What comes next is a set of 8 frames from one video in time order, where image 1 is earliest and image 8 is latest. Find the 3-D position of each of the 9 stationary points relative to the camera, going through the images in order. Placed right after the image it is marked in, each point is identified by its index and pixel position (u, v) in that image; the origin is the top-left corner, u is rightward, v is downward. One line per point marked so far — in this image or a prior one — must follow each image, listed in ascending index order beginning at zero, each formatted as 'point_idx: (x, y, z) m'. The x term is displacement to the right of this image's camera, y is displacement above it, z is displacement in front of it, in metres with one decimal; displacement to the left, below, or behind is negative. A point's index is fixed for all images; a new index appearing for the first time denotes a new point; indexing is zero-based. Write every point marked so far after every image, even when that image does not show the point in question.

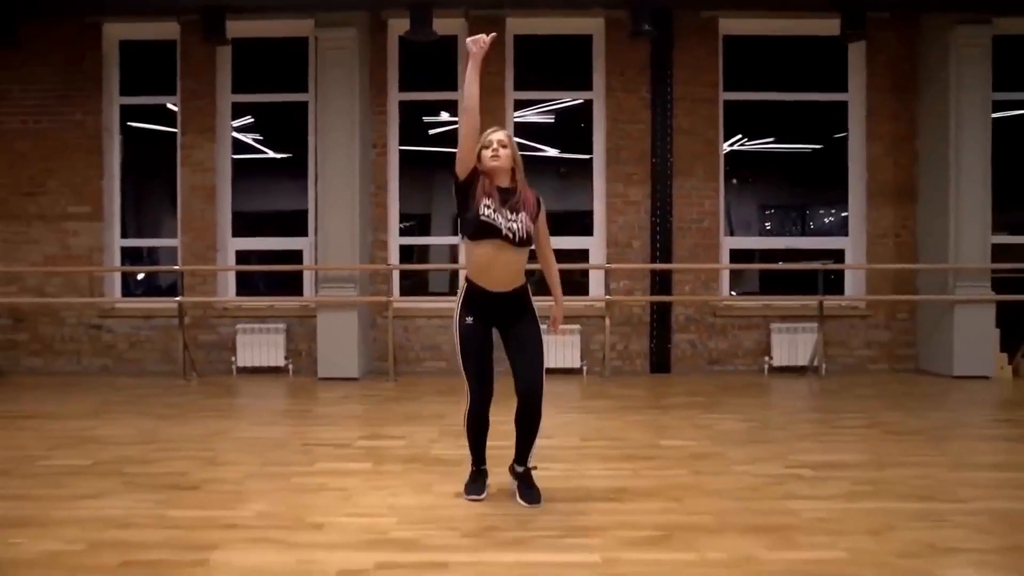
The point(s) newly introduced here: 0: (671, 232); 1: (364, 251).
0: (+1.4, +0.5, +7.0) m
1: (-1.3, +0.3, +7.0) m
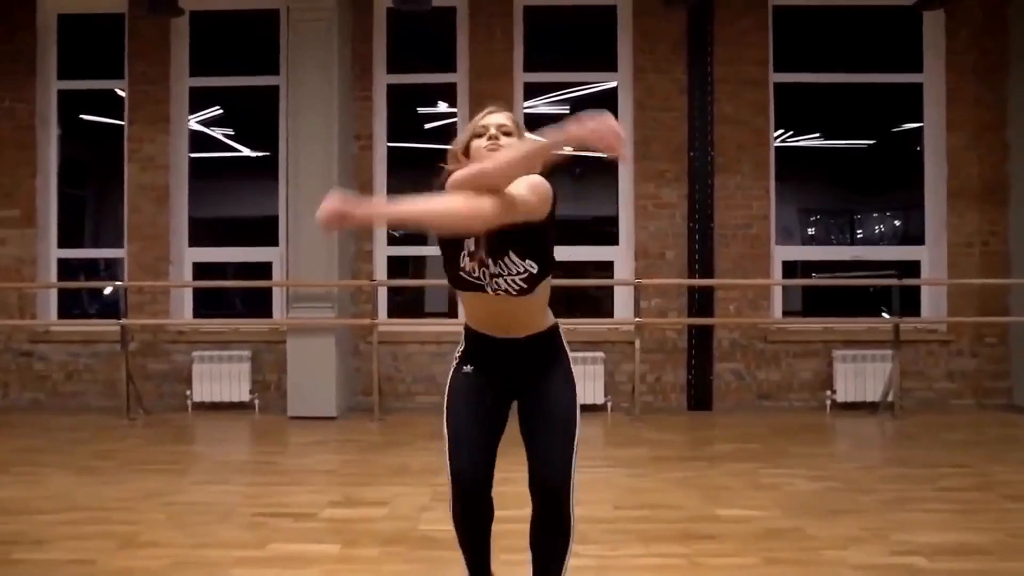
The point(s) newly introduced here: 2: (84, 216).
0: (+1.5, +0.4, +5.9) m
1: (-1.3, +0.2, +5.8) m
2: (-3.3, +0.6, +6.2) m
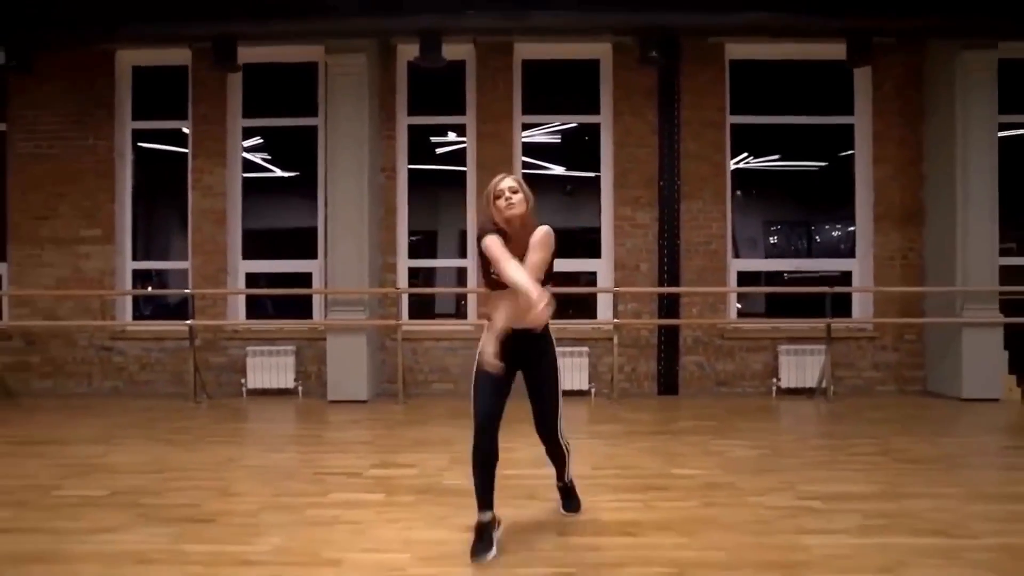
0: (+1.5, +0.3, +7.1) m
1: (-1.3, +0.1, +7.0) m
2: (-3.3, +0.5, +7.3) m
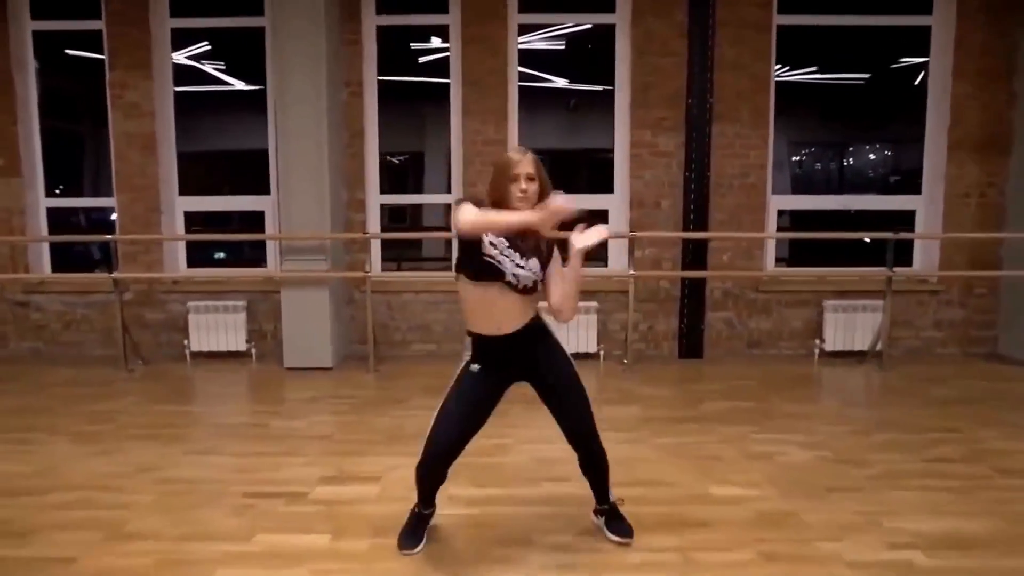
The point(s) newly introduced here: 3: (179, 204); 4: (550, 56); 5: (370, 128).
0: (+1.5, +0.7, +5.8) m
1: (-1.3, +0.5, +5.8) m
2: (-3.4, +1.0, +6.1) m
3: (-2.6, +0.7, +6.1) m
4: (+0.3, +1.7, +6.1) m
5: (-1.1, +1.2, +6.0) m
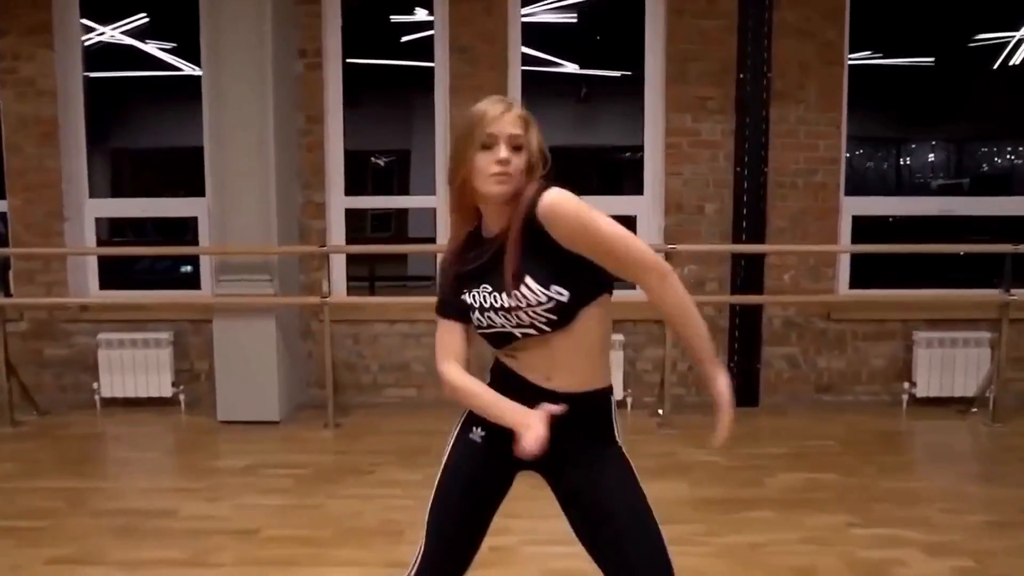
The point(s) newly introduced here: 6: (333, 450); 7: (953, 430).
0: (+1.5, +0.6, +4.5) m
1: (-1.3, +0.4, +4.5) m
2: (-3.4, +0.8, +4.8) m
3: (-2.6, +0.5, +4.8) m
4: (+0.3, +1.6, +4.8) m
5: (-1.1, +1.0, +4.7) m
6: (-0.9, -0.8, +4.0) m
7: (+2.4, -0.8, +4.2) m
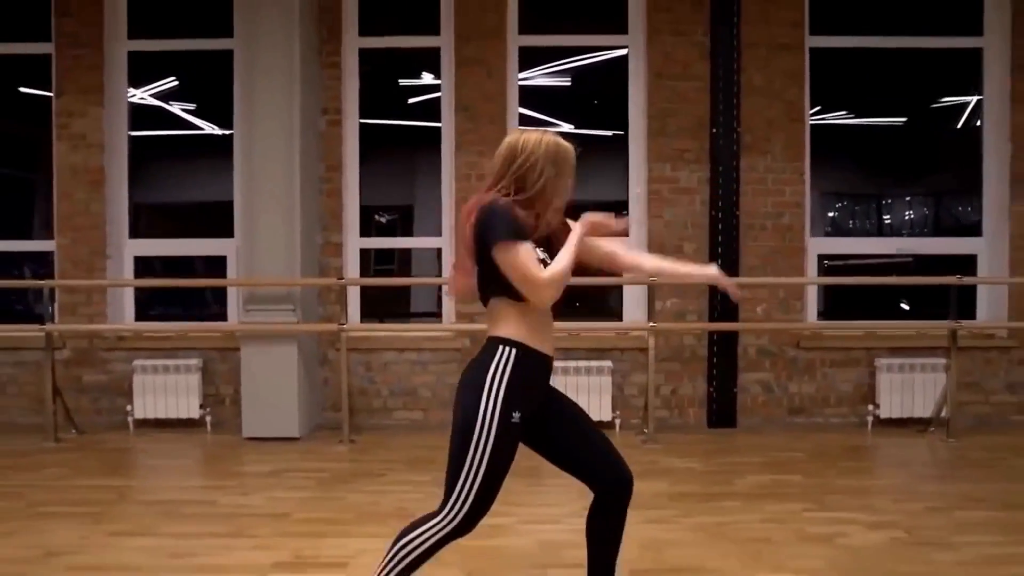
0: (+1.5, +0.4, +5.1) m
1: (-1.3, +0.2, +5.0) m
2: (-3.4, +0.6, +5.3) m
3: (-2.6, +0.3, +5.3) m
4: (+0.3, +1.3, +5.4) m
5: (-1.1, +0.8, +5.3) m
6: (-0.9, -1.0, +4.4) m
7: (+2.4, -0.9, +4.6) m
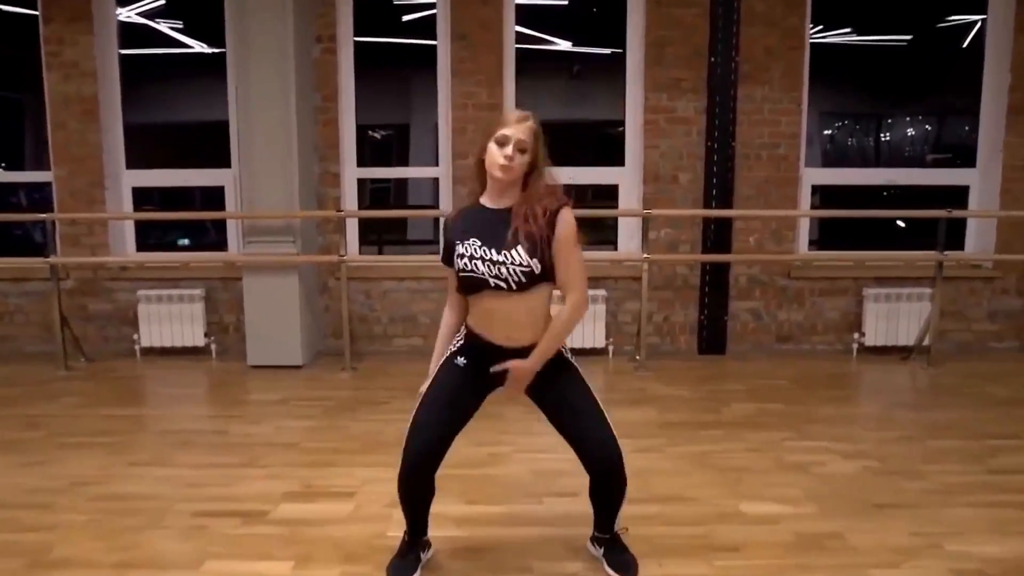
0: (+1.4, +0.8, +5.1) m
1: (-1.3, +0.6, +5.1) m
2: (-3.4, +1.1, +5.3) m
3: (-2.6, +0.8, +5.4) m
4: (+0.3, +1.8, +5.3) m
5: (-1.1, +1.3, +5.3) m
6: (-0.9, -0.6, +4.5) m
7: (+2.3, -0.5, +4.8) m
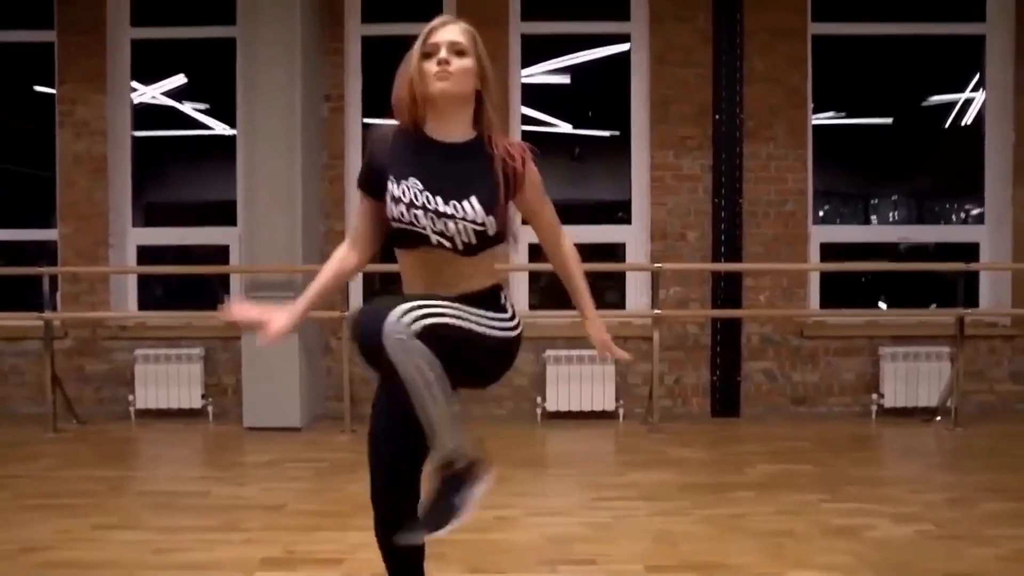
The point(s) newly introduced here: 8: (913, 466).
0: (+1.5, +0.4, +5.0) m
1: (-1.3, +0.3, +5.0) m
2: (-3.4, +0.7, +5.3) m
3: (-2.6, +0.3, +5.3) m
4: (+0.3, +1.4, +5.4) m
5: (-1.1, +0.9, +5.3) m
6: (-0.9, -0.9, +4.4) m
7: (+2.4, -0.9, +4.6) m
8: (+2.1, -0.9, +4.0) m
